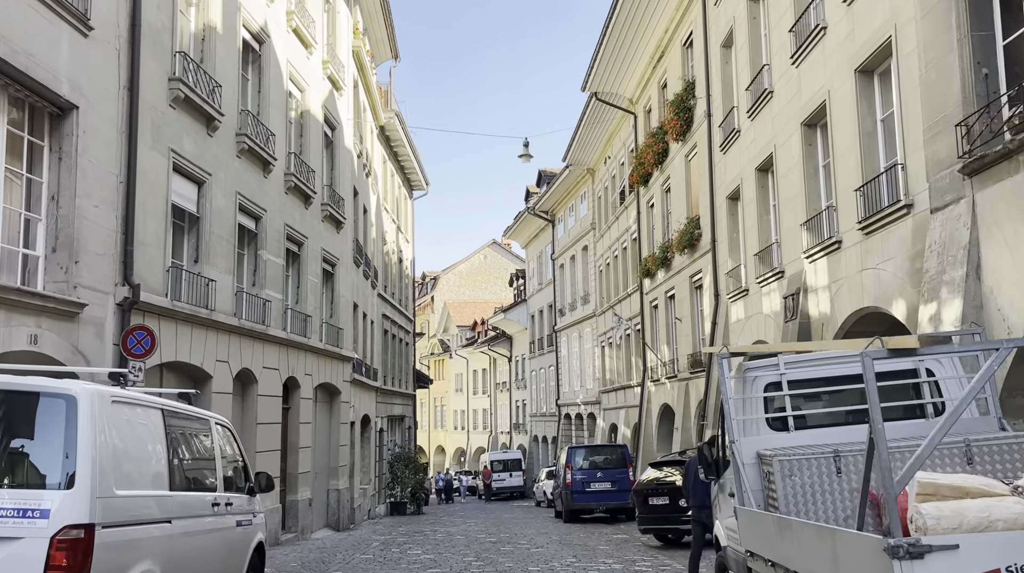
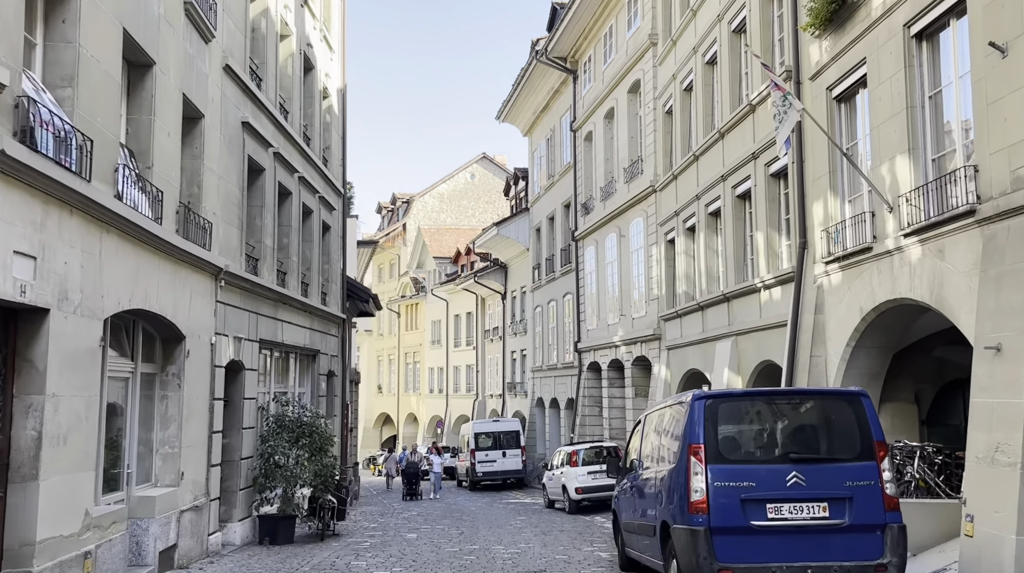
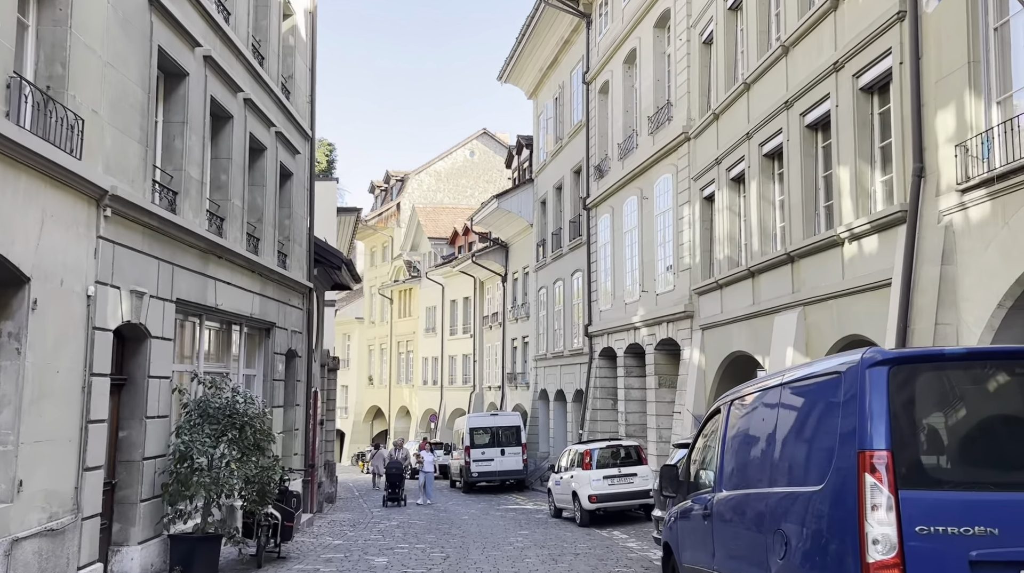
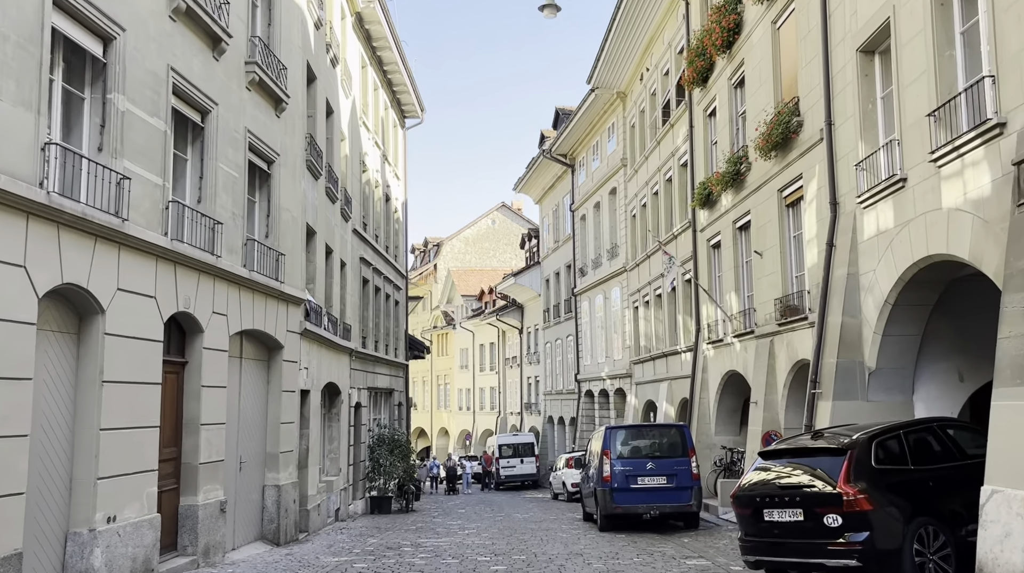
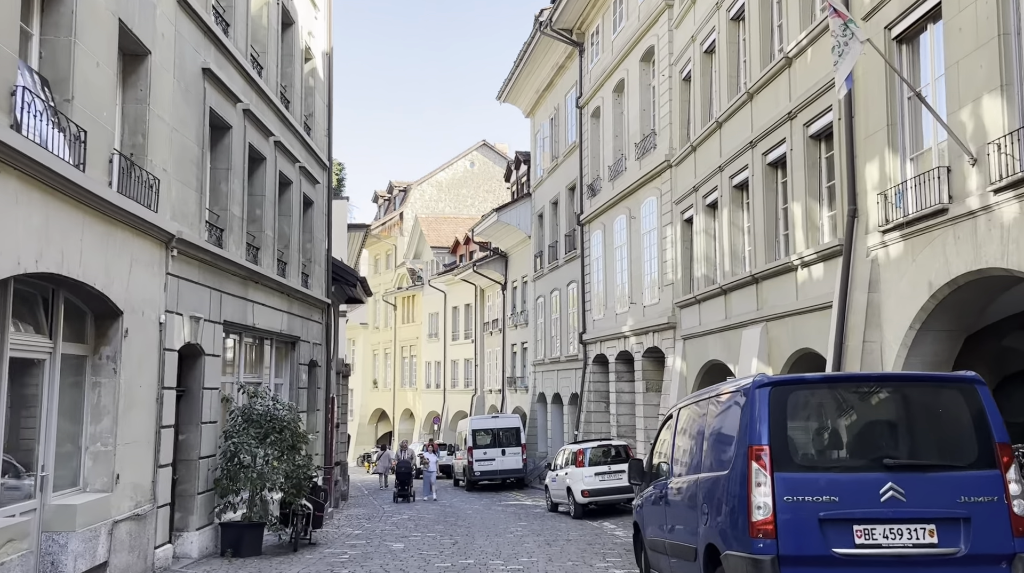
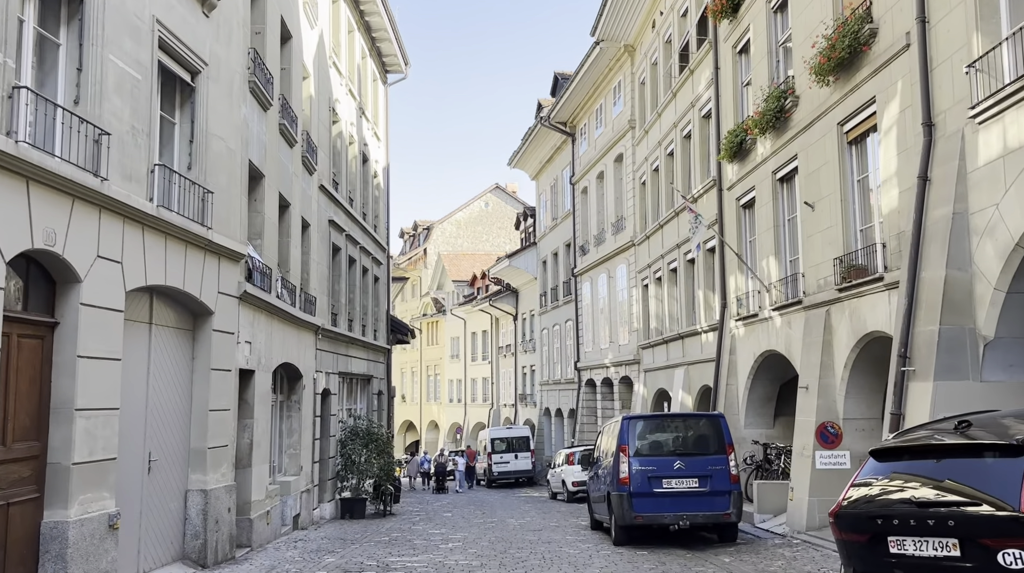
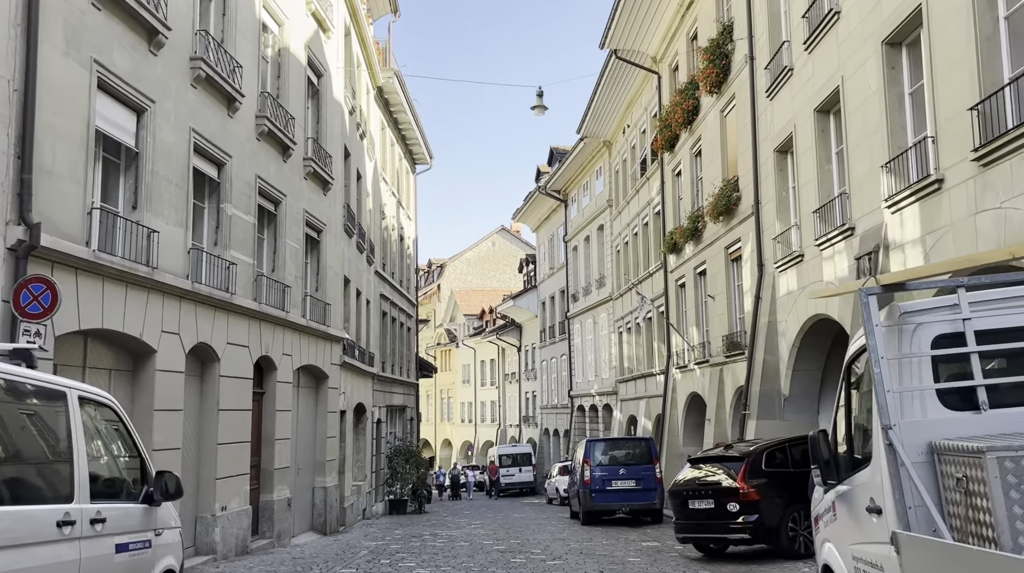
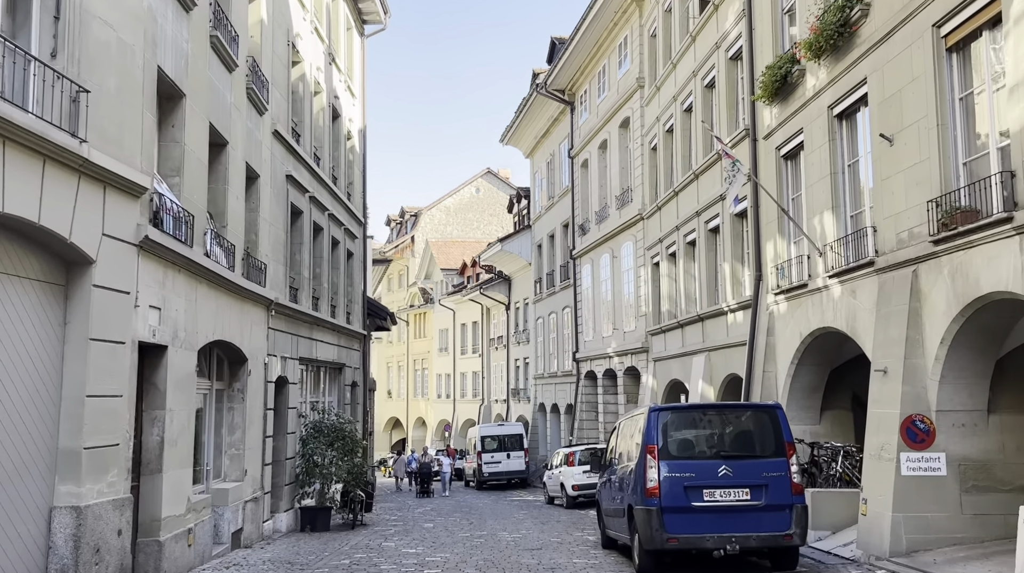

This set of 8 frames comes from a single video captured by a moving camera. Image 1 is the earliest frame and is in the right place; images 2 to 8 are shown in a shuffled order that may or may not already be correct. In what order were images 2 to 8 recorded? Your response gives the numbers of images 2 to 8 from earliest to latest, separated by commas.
7, 4, 6, 8, 2, 5, 3
